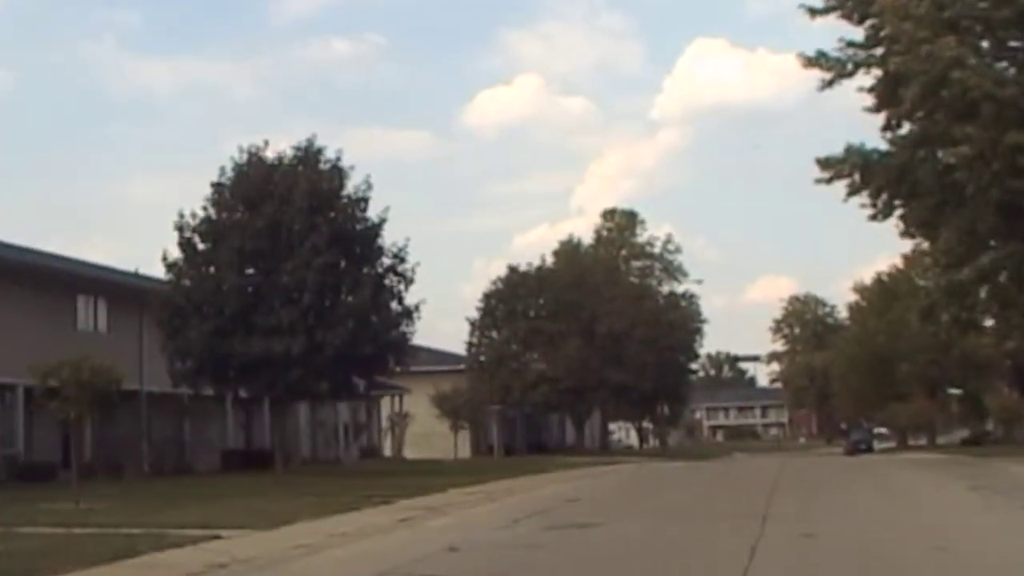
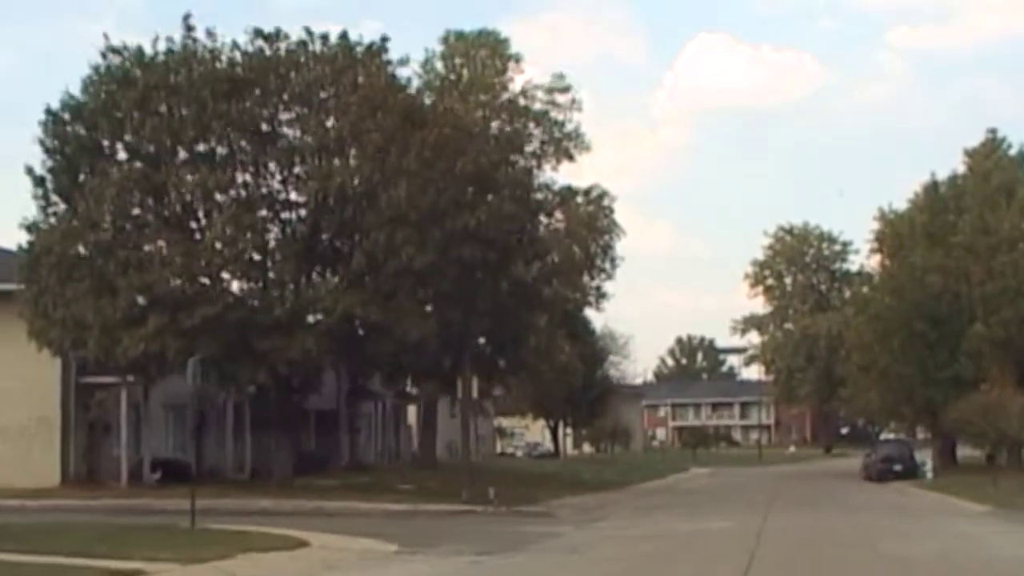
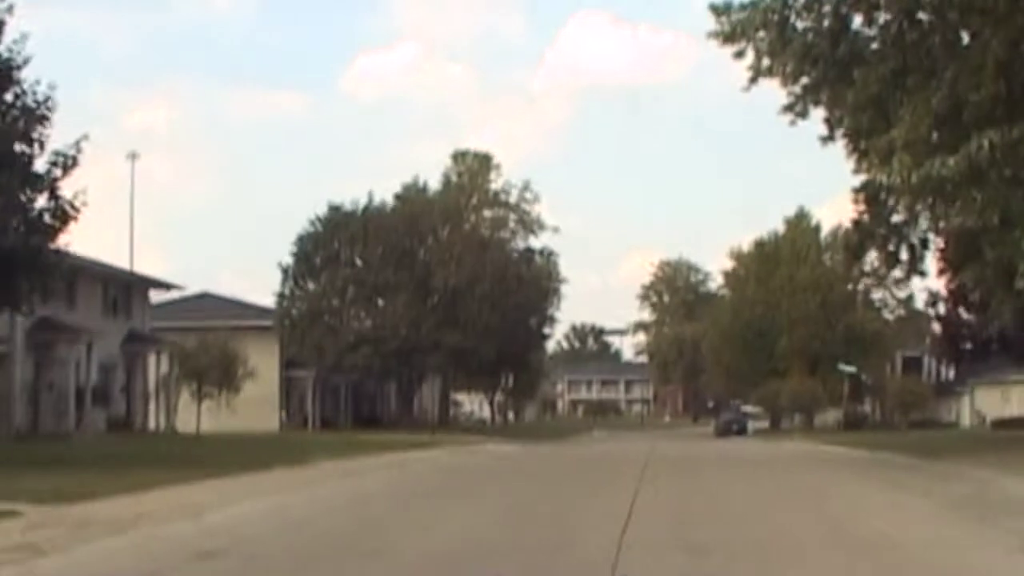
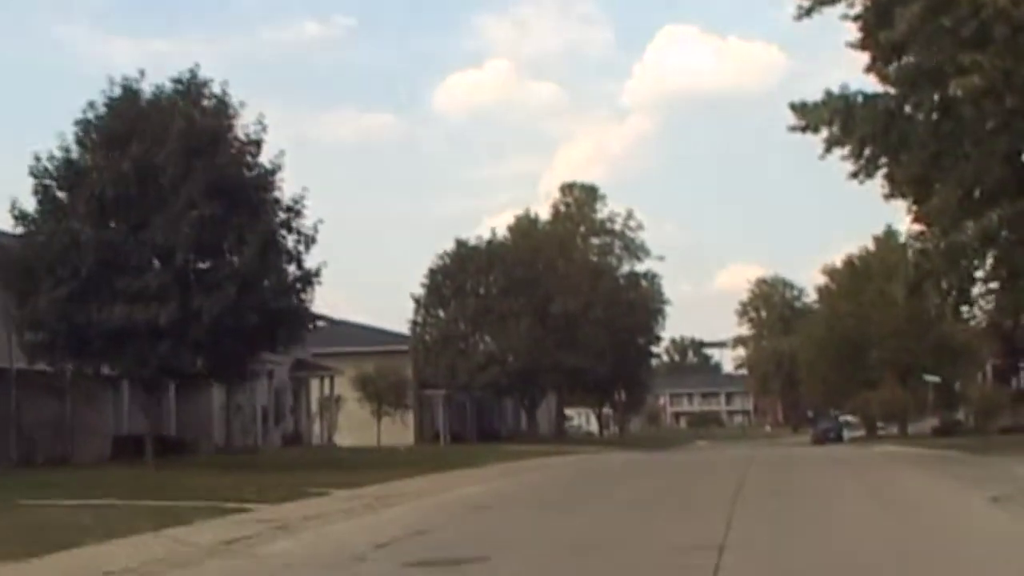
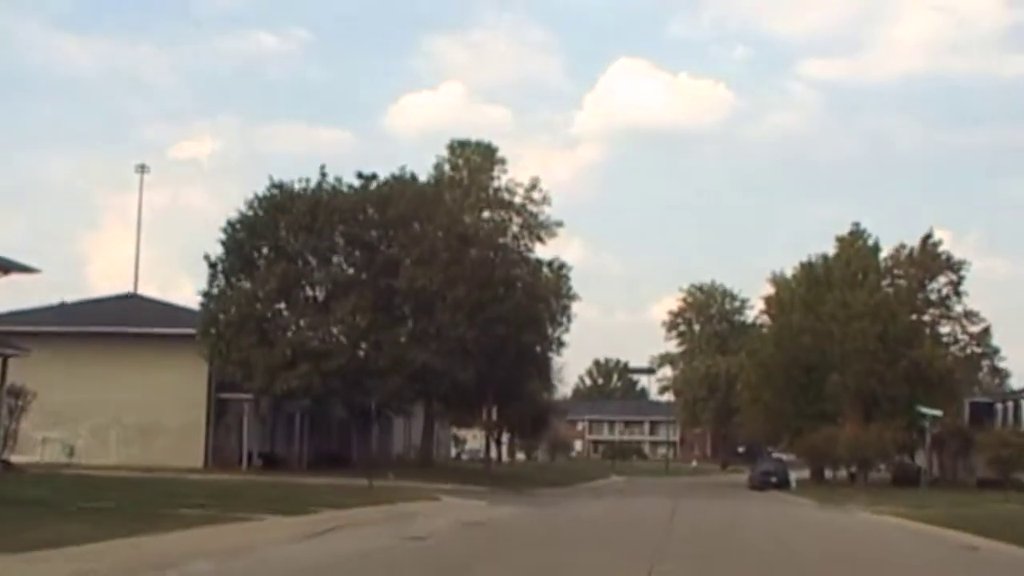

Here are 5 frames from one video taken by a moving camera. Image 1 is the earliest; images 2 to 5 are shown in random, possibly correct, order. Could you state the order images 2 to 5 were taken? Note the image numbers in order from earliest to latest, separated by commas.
4, 3, 5, 2
